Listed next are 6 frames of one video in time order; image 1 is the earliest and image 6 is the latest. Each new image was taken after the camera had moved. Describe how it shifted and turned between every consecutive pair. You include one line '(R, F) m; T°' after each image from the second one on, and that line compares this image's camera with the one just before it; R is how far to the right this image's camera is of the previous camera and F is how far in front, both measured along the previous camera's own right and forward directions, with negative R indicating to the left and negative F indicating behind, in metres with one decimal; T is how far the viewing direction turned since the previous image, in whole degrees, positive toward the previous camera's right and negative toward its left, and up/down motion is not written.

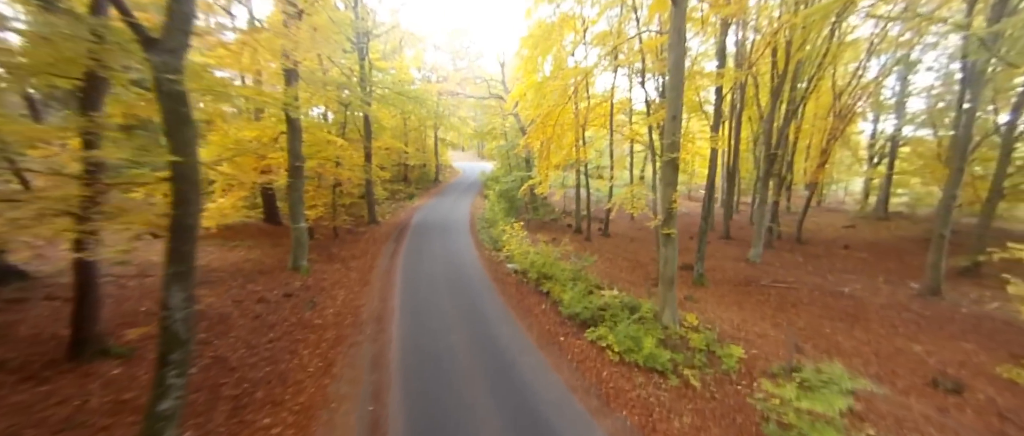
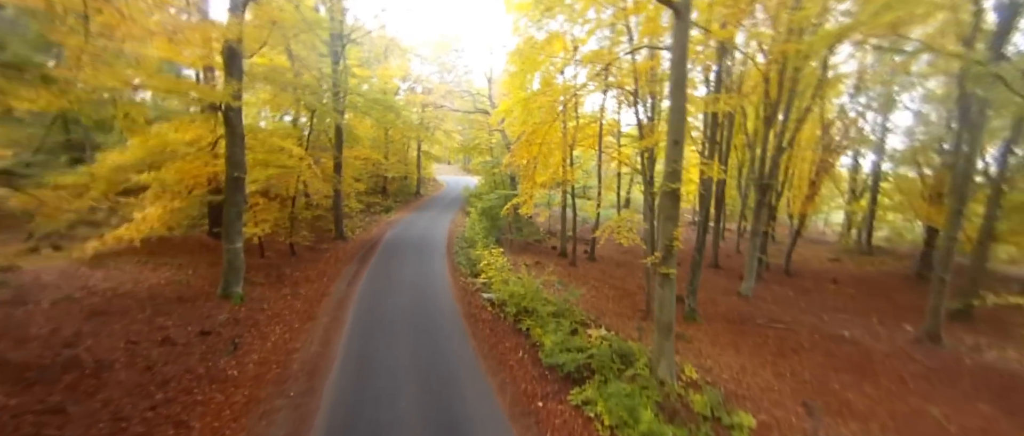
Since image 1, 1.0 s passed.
(+0.1, +1.1) m; +3°
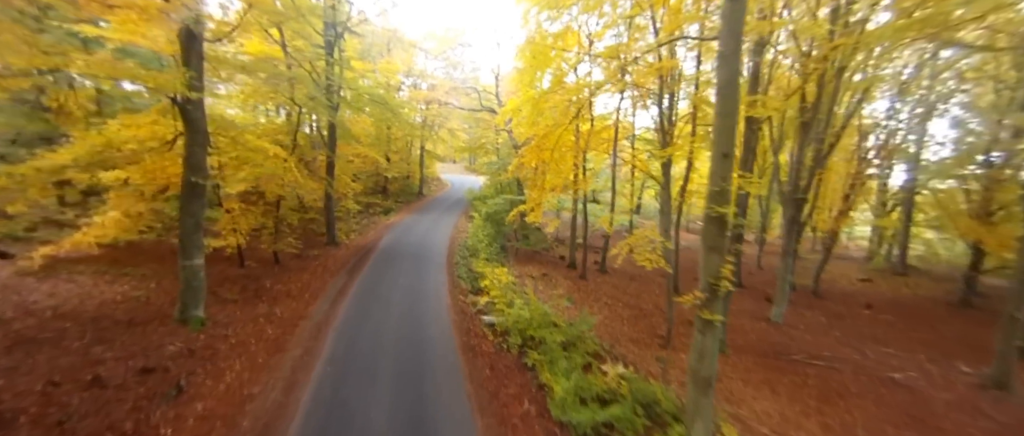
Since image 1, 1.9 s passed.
(0.0, +1.1) m; -1°
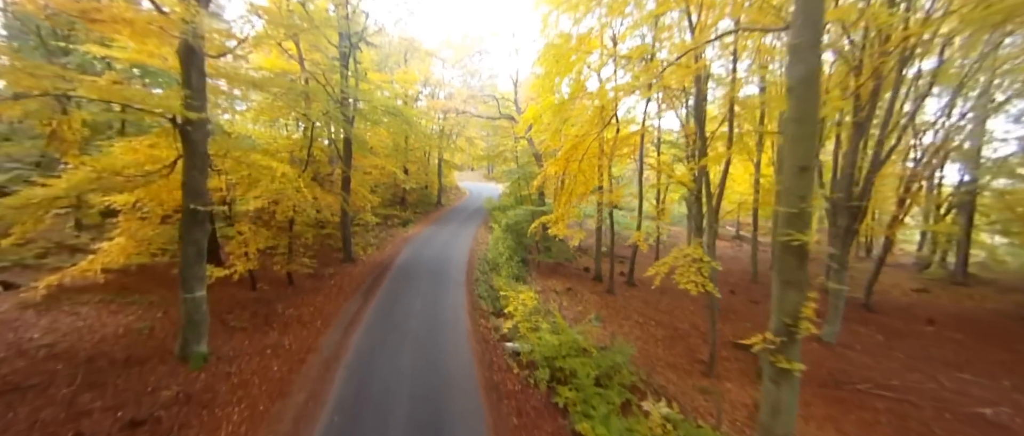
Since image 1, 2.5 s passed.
(-0.1, +0.7) m; -3°
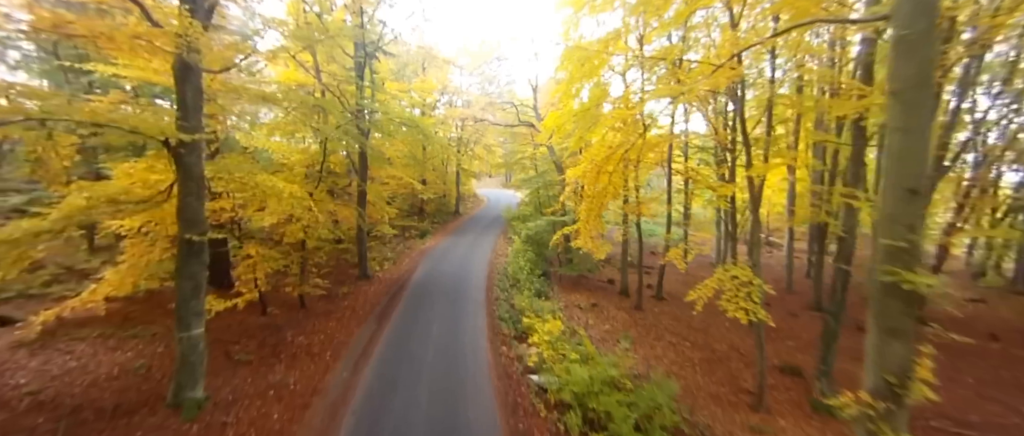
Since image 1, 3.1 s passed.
(-0.1, +0.7) m; -3°
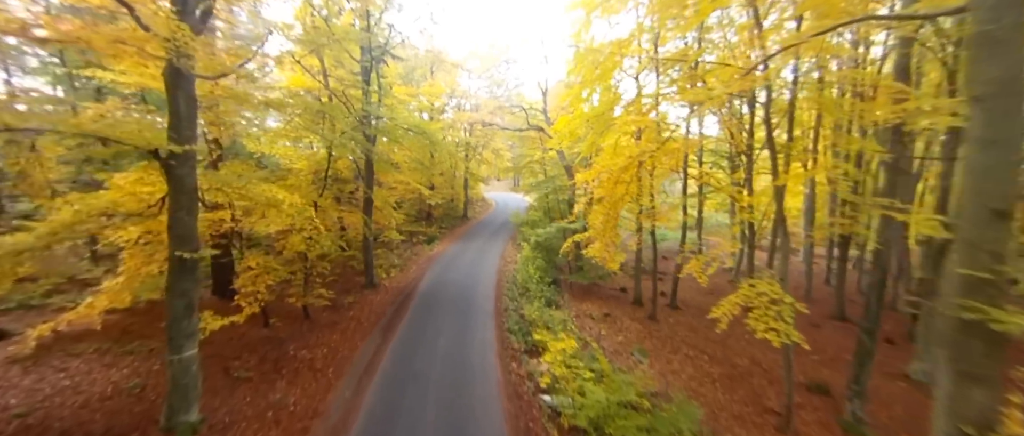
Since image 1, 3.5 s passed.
(-0.1, +0.4) m; -1°
